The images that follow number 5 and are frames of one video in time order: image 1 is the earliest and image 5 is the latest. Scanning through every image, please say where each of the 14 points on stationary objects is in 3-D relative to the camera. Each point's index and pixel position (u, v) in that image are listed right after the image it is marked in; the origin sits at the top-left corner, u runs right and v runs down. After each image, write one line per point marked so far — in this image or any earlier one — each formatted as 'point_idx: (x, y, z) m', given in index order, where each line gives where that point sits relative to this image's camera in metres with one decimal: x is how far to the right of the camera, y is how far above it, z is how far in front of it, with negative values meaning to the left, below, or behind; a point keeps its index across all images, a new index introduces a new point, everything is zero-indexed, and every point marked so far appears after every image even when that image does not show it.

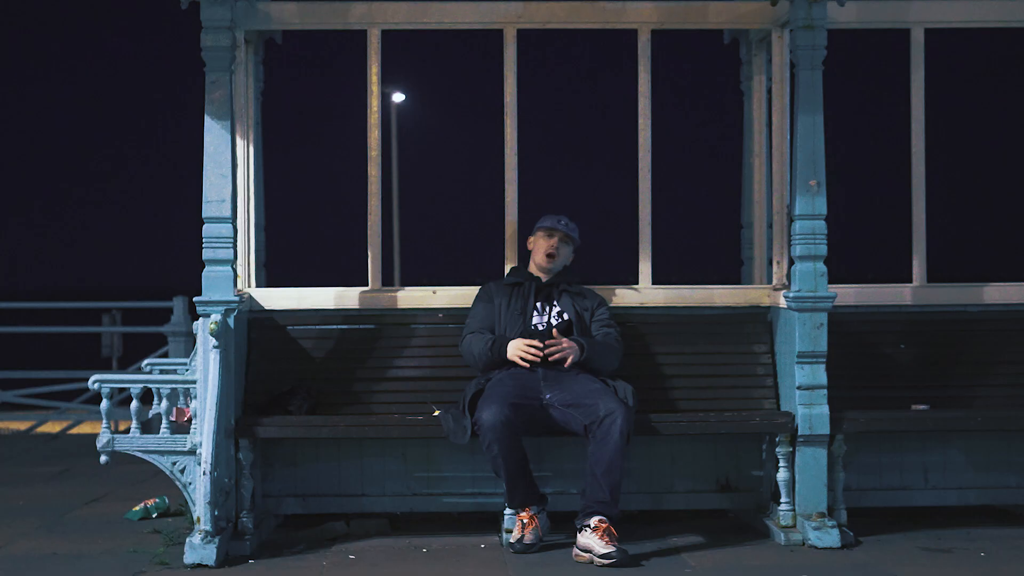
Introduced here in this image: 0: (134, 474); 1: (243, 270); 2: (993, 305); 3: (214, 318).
0: (-2.6, -1.2, +7.4) m
1: (-1.5, +0.1, +6.3) m
2: (+2.6, -0.1, +6.0) m
3: (-1.5, -0.2, +5.6) m
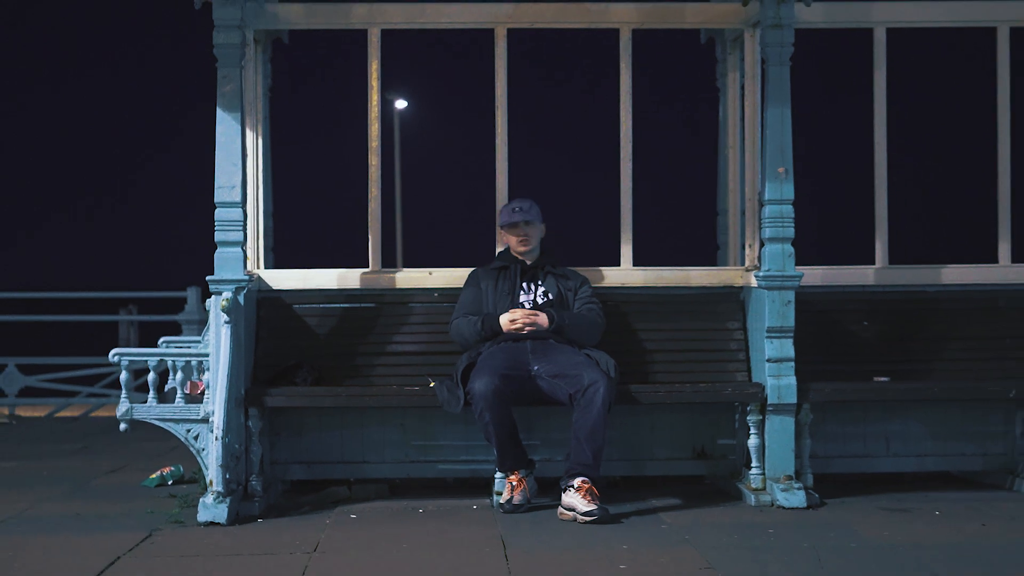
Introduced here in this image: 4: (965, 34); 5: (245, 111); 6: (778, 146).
0: (-2.6, -1.1, +7.8) m
1: (-1.6, +0.2, +6.7) m
2: (+2.6, 0.0, +6.4) m
3: (-1.6, 0.0, +6.0) m
4: (+2.7, +1.5, +6.6) m
5: (-1.6, +1.1, +6.5) m
6: (+1.5, +0.8, +6.0) m
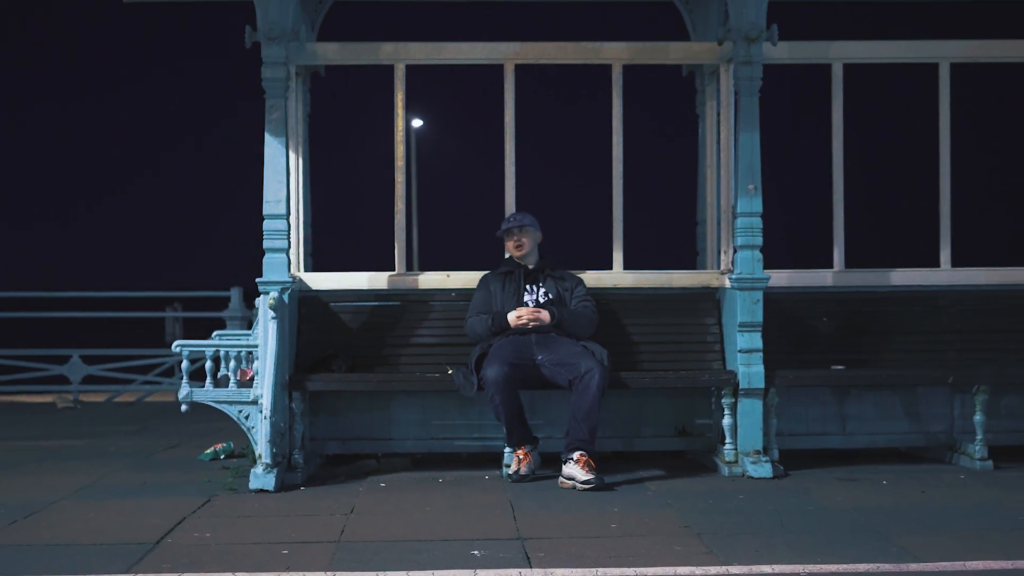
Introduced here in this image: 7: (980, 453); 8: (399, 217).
0: (-2.6, -1.1, +8.9) m
1: (-1.5, +0.2, +7.7) m
2: (+2.6, 0.0, +7.4) m
3: (-1.5, 0.0, +7.0) m
4: (+2.8, +1.5, +7.6) m
5: (-1.5, +1.1, +7.5) m
6: (+1.5, +0.8, +7.0) m
7: (+3.0, -1.1, +7.1) m
8: (-0.8, +0.5, +7.8) m
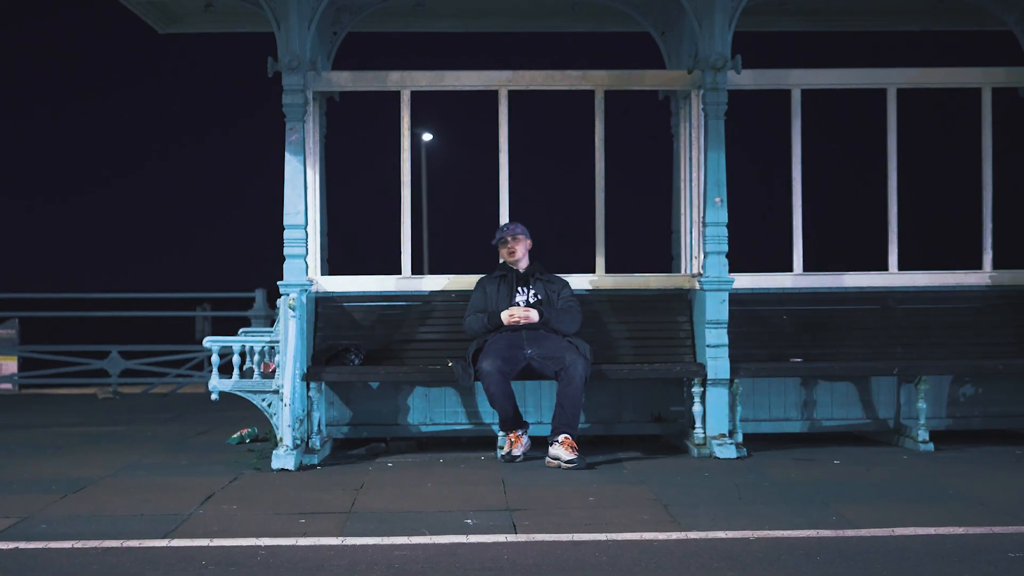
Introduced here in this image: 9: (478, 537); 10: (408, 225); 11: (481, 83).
0: (-2.6, -1.2, +9.8) m
1: (-1.6, +0.2, +8.6) m
2: (+2.6, 0.0, +8.3) m
3: (-1.6, -0.1, +7.9) m
4: (+2.7, +1.5, +8.4) m
5: (-1.6, +1.0, +8.4) m
6: (+1.5, +0.8, +7.9) m
7: (+3.0, -1.1, +7.9) m
8: (-0.9, +0.5, +8.7) m
9: (-0.2, -1.4, +6.3) m
10: (-0.8, +0.5, +8.7) m
11: (-0.2, +1.6, +8.5) m
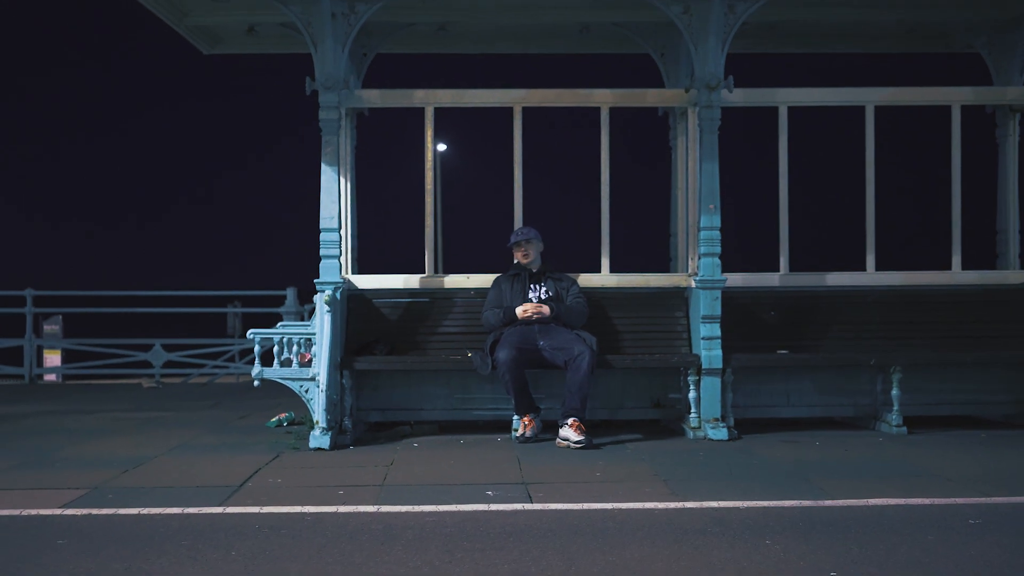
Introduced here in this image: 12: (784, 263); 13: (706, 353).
0: (-2.5, -1.1, +10.6) m
1: (-1.5, +0.2, +9.5) m
2: (+2.7, 0.0, +9.1) m
3: (-1.5, 0.0, +8.8) m
4: (+2.8, +1.5, +9.3) m
5: (-1.5, +1.1, +9.3) m
6: (+1.6, +0.8, +8.7) m
7: (+3.1, -1.1, +8.8) m
8: (-0.7, +0.5, +9.6) m
9: (-0.1, -1.4, +7.2) m
10: (-0.7, +0.5, +9.6) m
11: (-0.1, +1.6, +9.3) m
12: (+2.3, +0.2, +9.2) m
13: (+1.5, -0.5, +8.7) m
